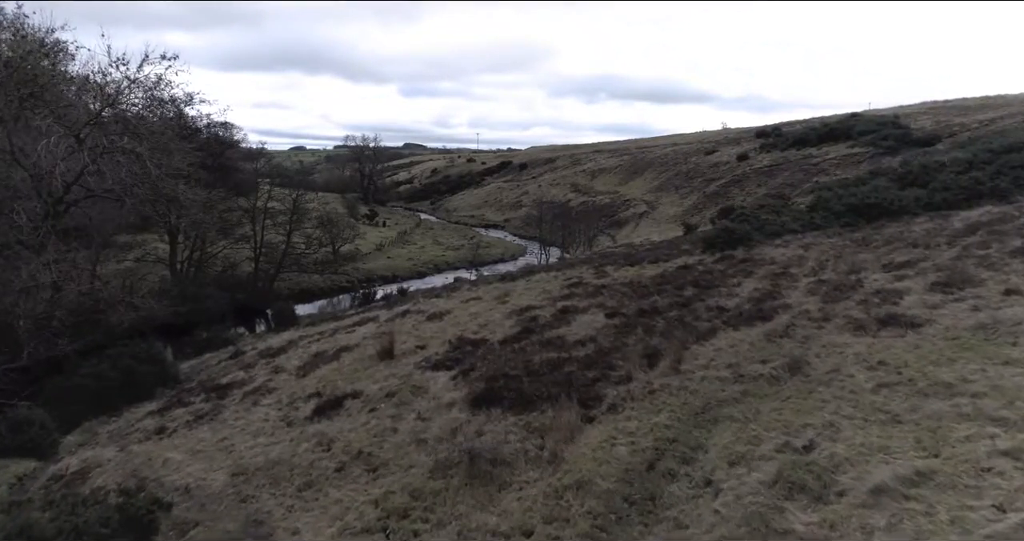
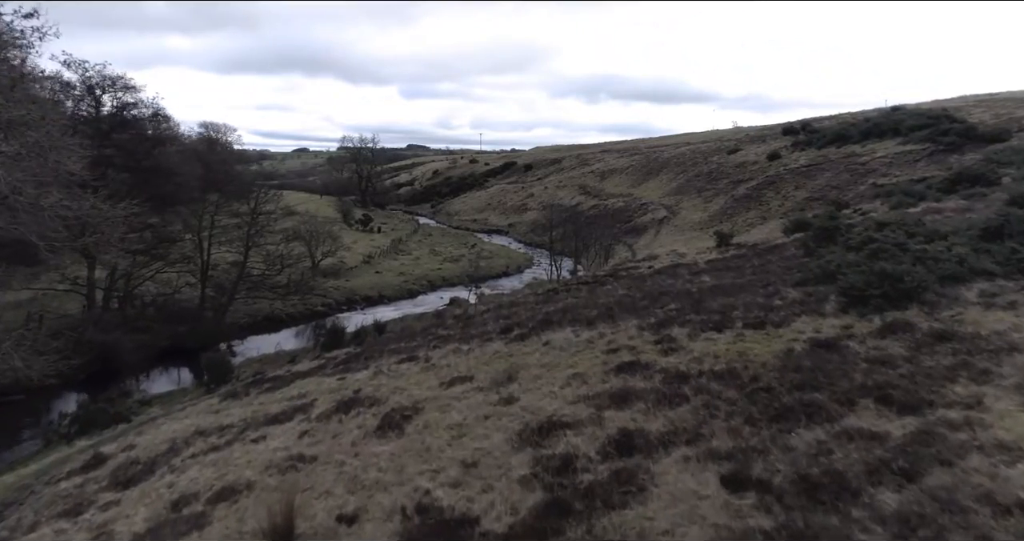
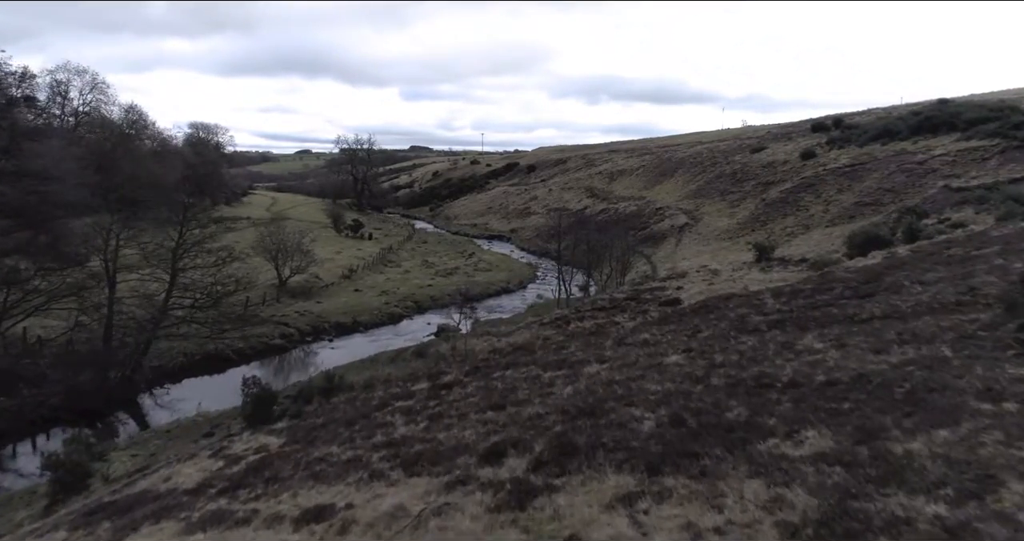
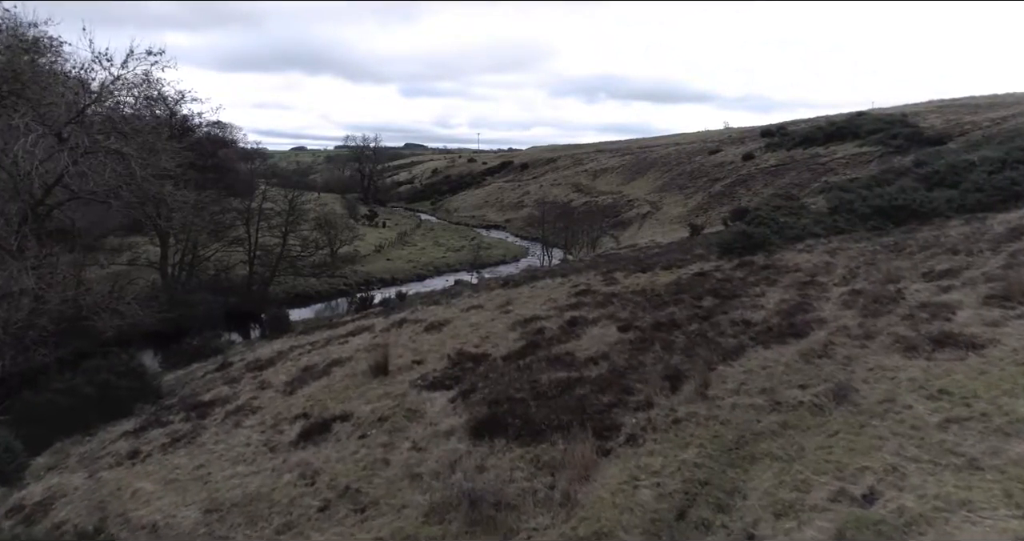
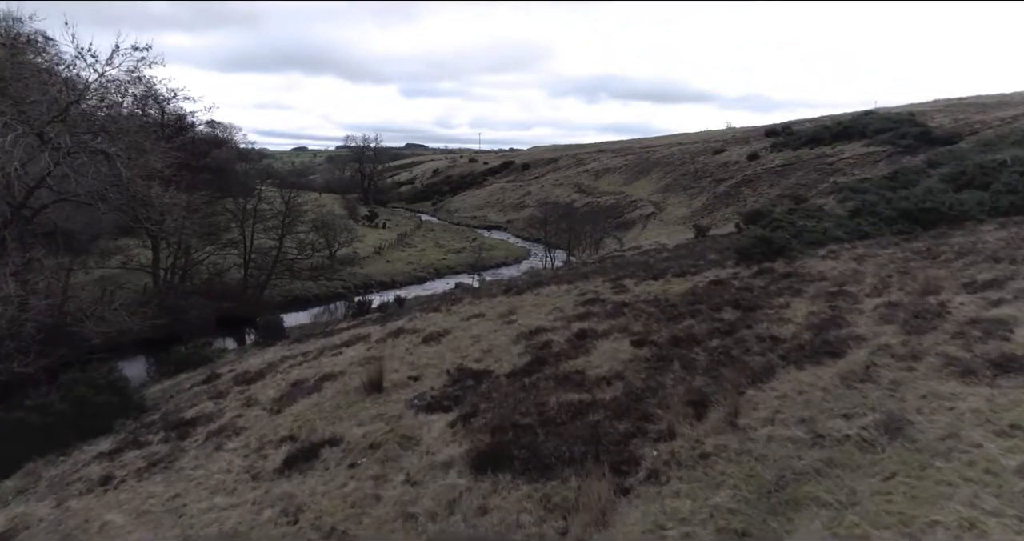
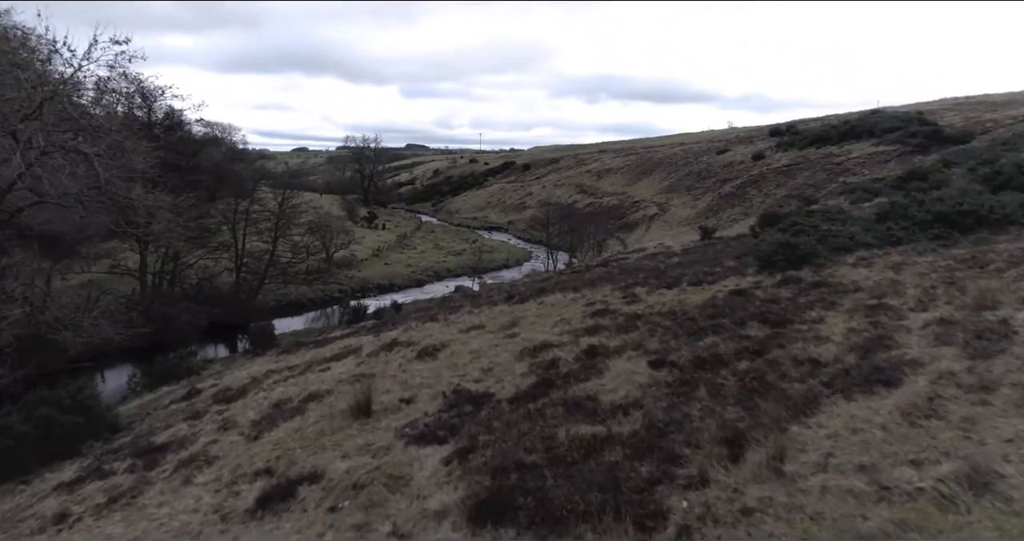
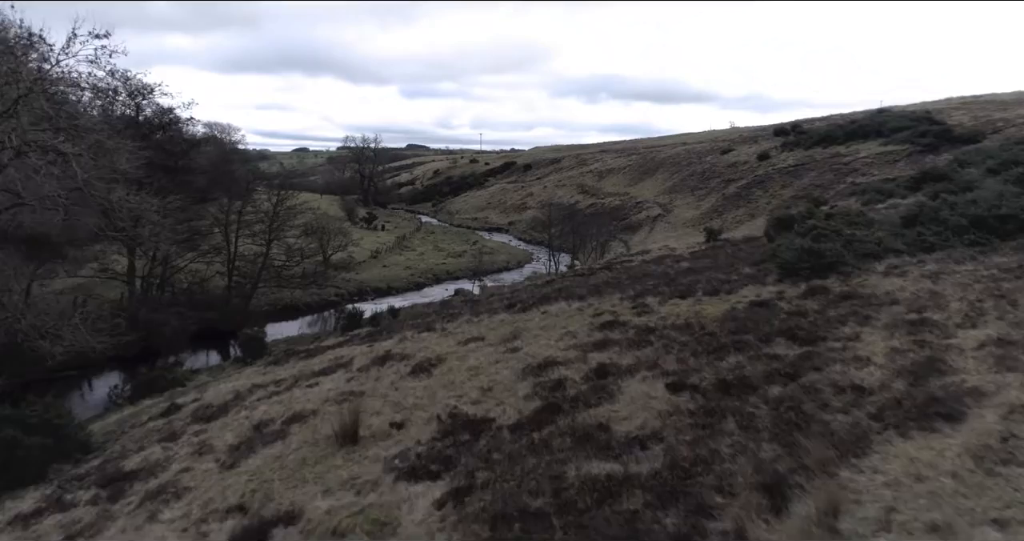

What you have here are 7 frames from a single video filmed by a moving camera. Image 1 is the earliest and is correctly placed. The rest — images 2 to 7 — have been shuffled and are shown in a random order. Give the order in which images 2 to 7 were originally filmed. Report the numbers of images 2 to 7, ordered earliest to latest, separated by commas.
4, 5, 6, 7, 2, 3
